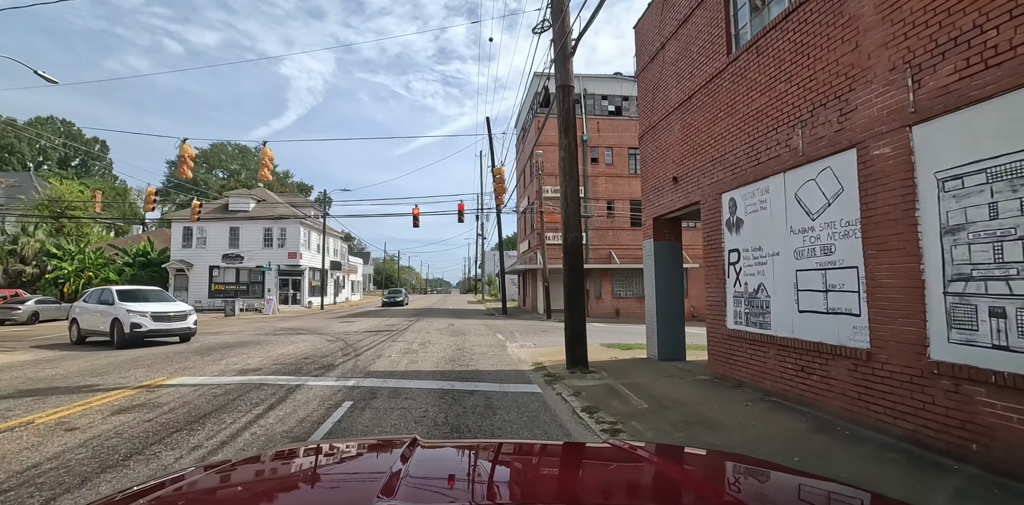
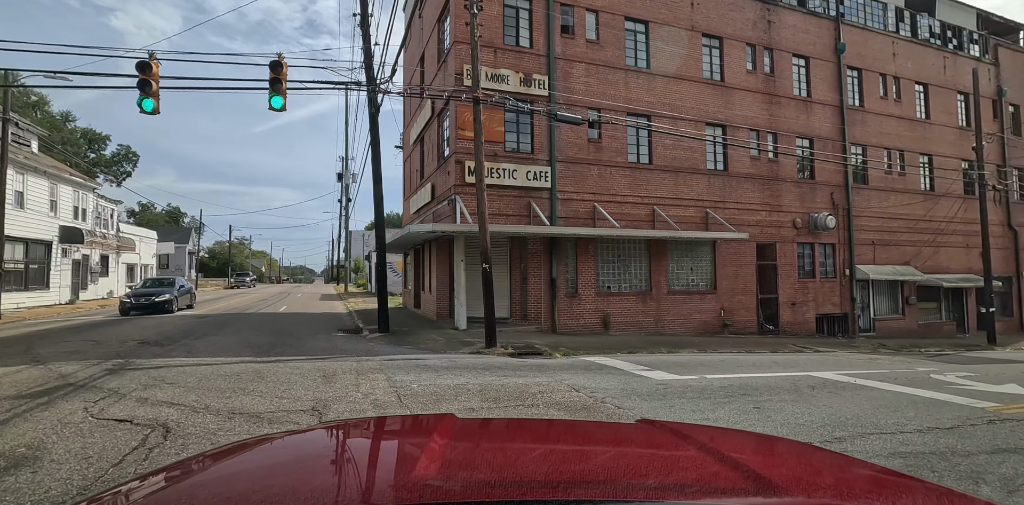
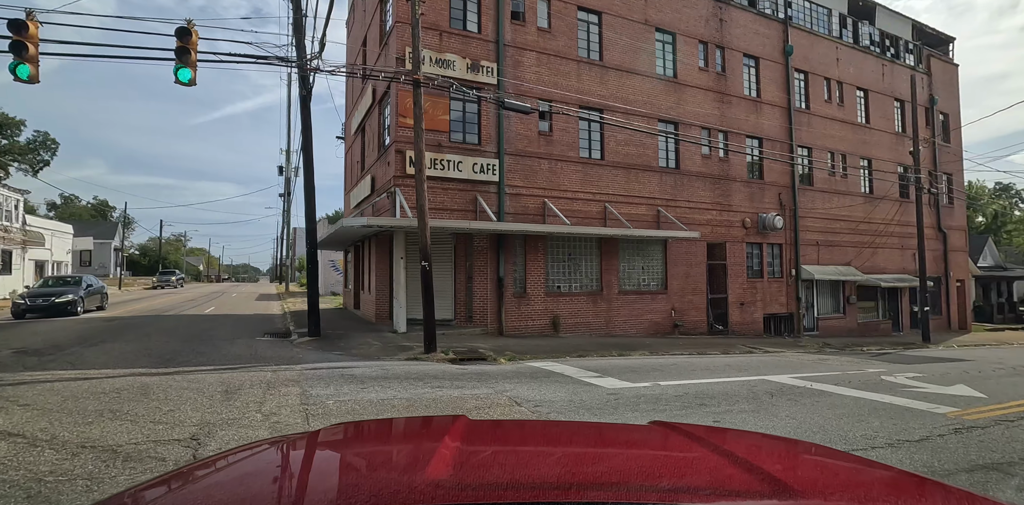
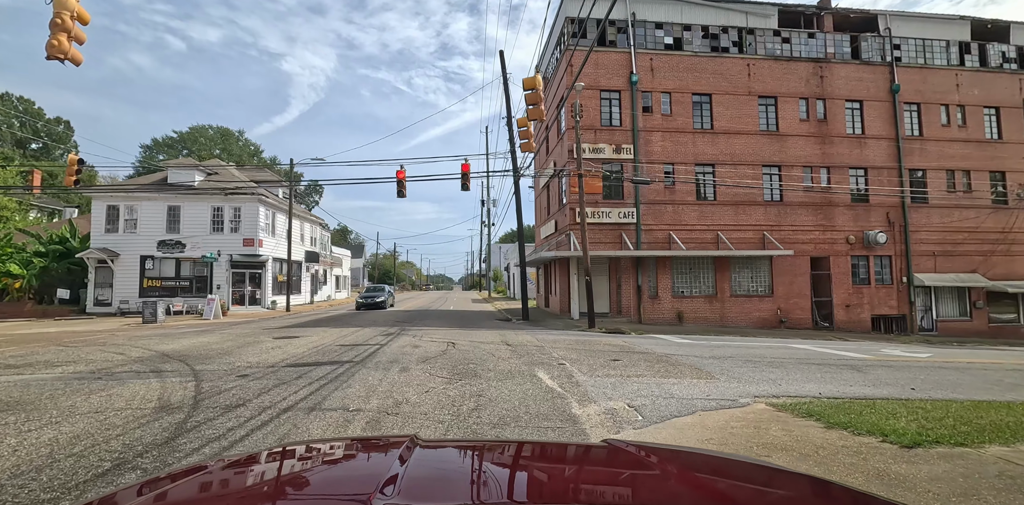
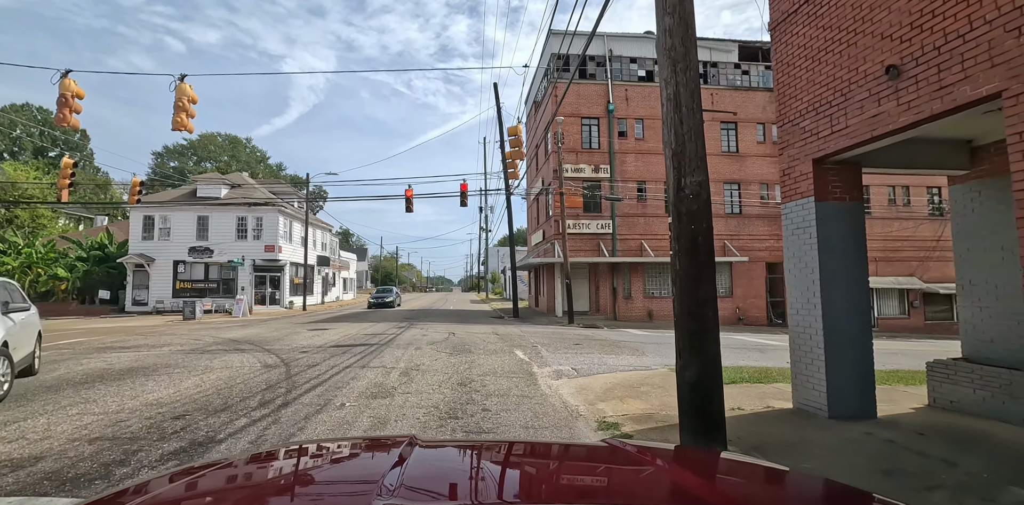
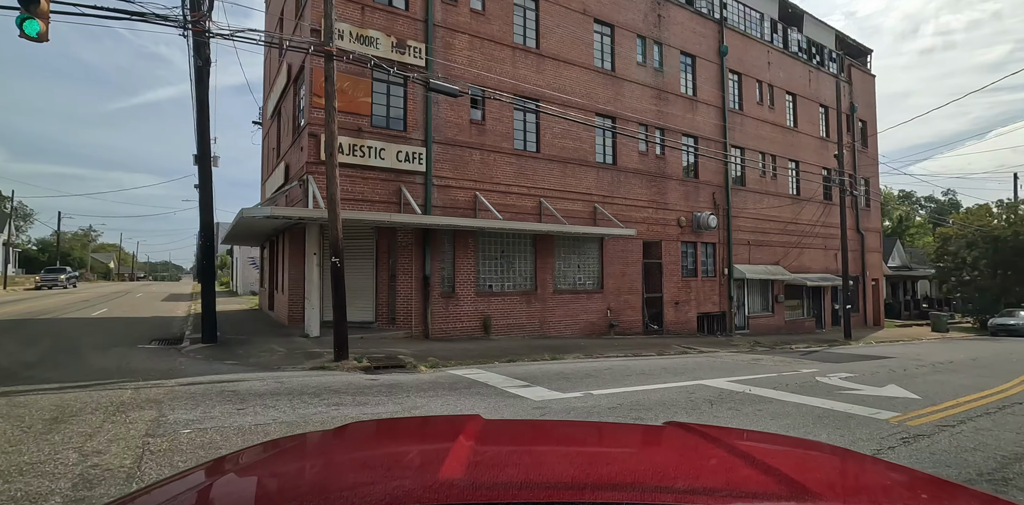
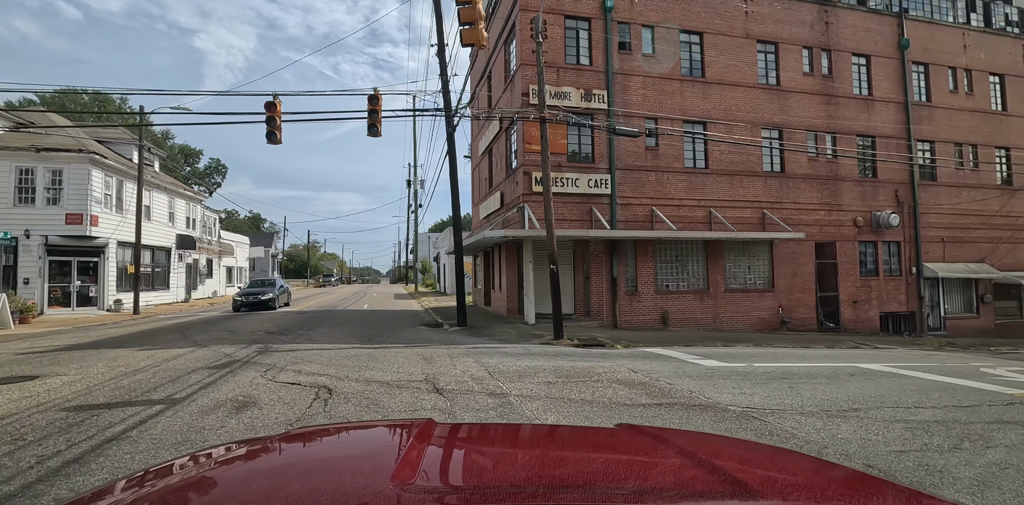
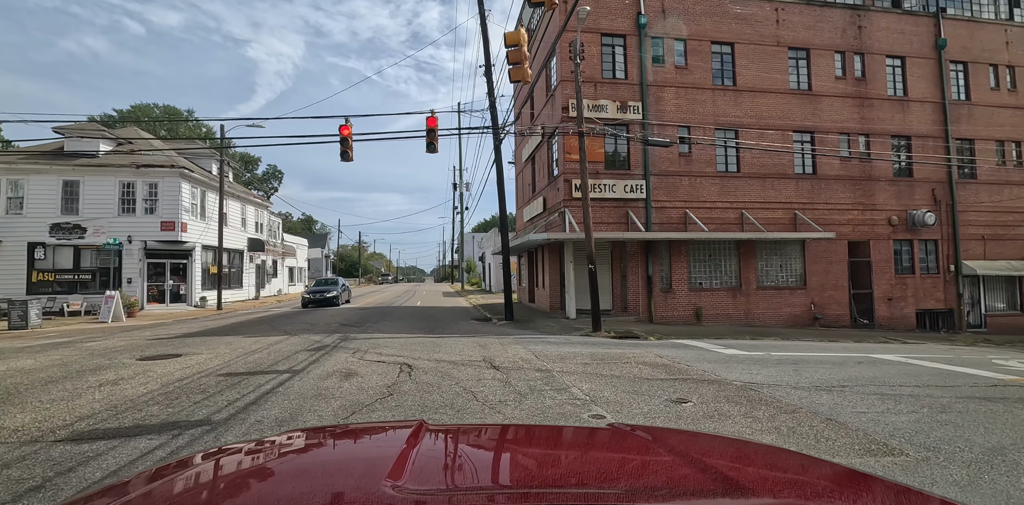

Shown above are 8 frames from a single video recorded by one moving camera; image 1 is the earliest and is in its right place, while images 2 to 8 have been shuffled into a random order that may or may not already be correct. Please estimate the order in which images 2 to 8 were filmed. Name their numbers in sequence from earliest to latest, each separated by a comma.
5, 4, 8, 7, 2, 3, 6
